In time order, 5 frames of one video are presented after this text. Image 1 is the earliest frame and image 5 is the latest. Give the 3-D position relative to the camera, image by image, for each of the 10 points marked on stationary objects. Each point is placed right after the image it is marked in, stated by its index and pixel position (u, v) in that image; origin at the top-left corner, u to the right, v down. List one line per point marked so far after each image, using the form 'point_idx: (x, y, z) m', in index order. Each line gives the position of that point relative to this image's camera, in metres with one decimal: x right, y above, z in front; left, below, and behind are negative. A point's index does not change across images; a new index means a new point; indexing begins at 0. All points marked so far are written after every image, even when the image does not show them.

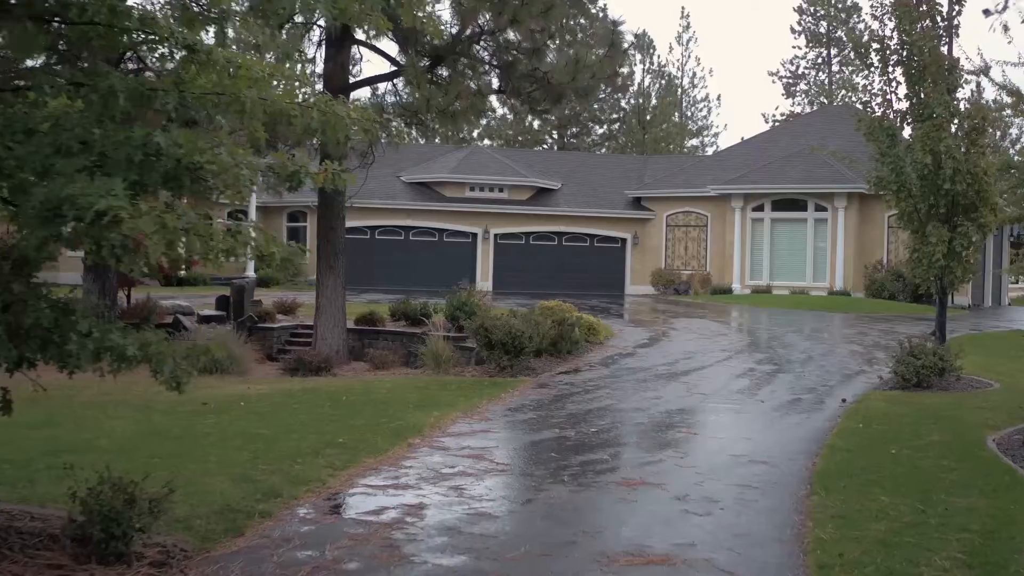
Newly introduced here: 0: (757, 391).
0: (+2.2, -0.9, +11.3) m
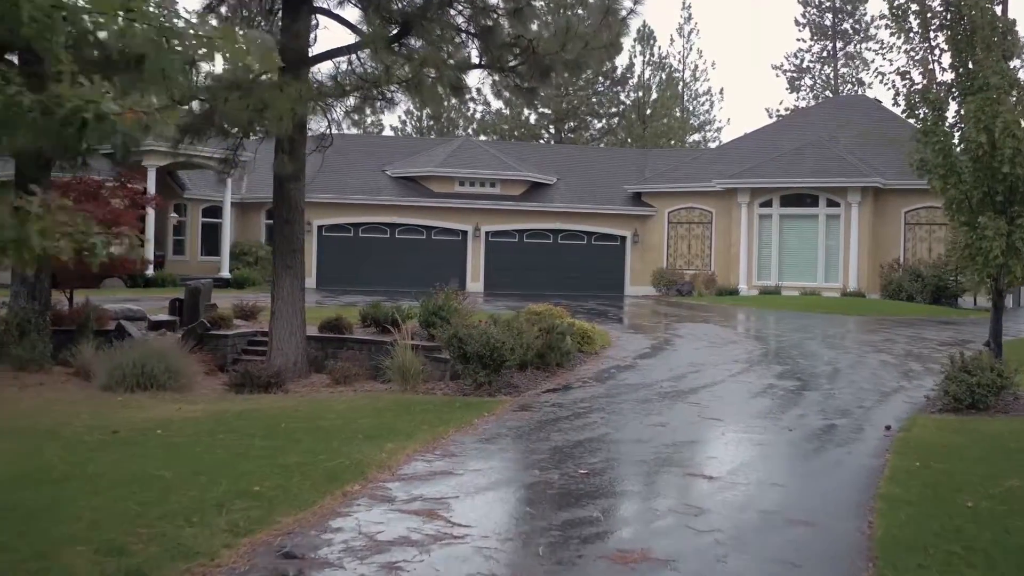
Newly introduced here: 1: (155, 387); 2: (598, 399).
0: (+2.0, -0.9, +9.4) m
1: (-3.5, -1.0, +12.4) m
2: (+0.7, -0.9, +10.1) m
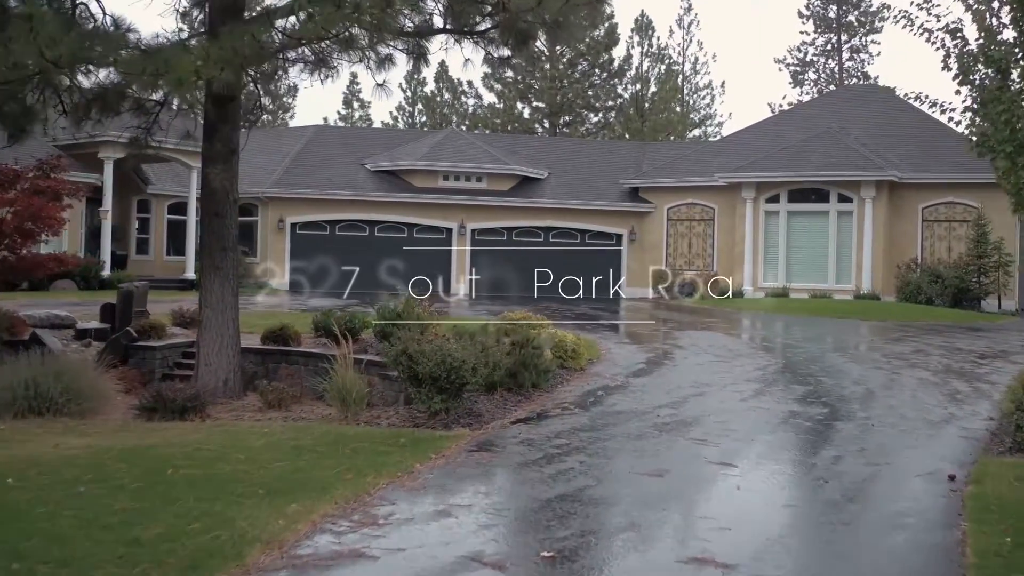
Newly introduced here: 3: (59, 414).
0: (+1.7, -1.0, +7.3) m
1: (-3.7, -1.0, +10.4) m
2: (+0.4, -0.9, +8.1) m
3: (-3.7, -1.0, +10.4) m
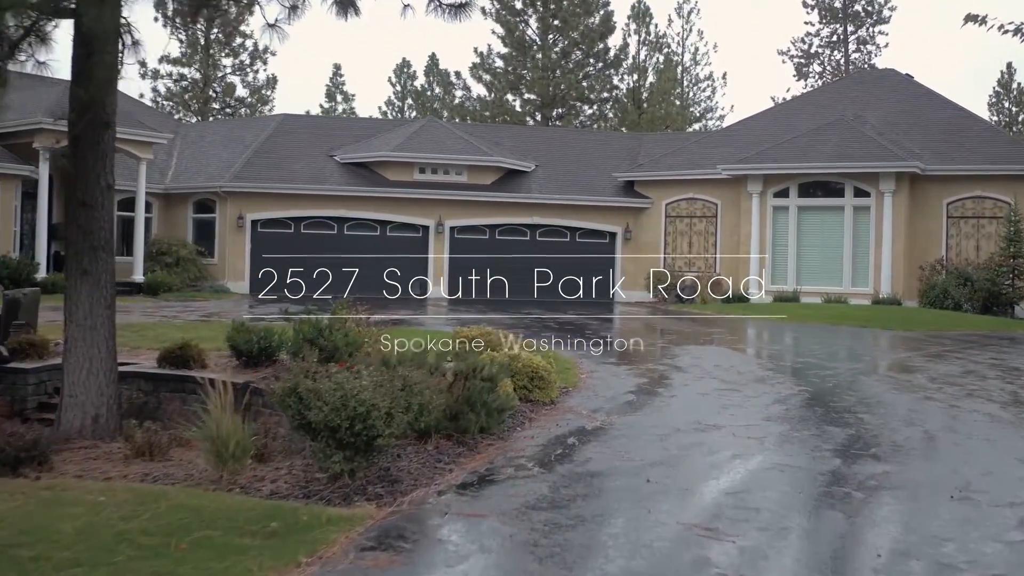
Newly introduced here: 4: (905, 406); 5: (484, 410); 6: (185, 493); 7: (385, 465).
0: (+1.4, -1.0, +4.9) m
1: (-4.1, -1.1, +7.9) m
2: (+0.1, -1.0, +5.6) m
3: (-4.0, -1.1, +7.9) m
4: (+2.7, -0.8, +8.8) m
5: (-0.2, -0.7, +7.3) m
6: (-1.7, -1.0, +6.5) m
7: (-0.6, -0.9, +6.5) m
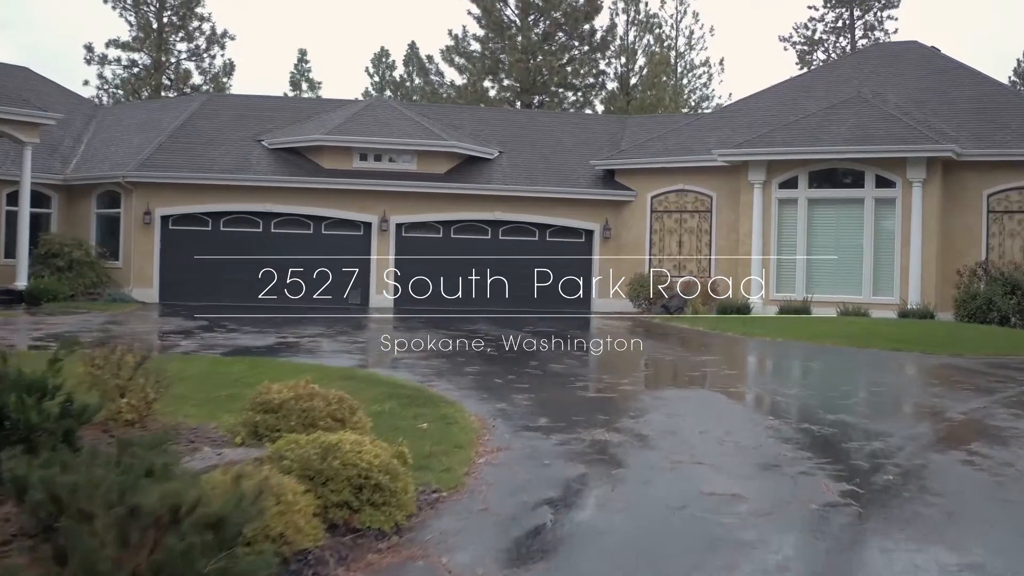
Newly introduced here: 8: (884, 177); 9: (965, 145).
0: (+0.7, -1.2, +1.0) m
1: (-4.8, -1.2, +4.0) m
2: (-0.6, -1.1, +1.7) m
3: (-4.7, -1.2, +4.0) m
4: (+2.0, -0.9, +5.0) m
5: (-0.9, -0.8, +3.4) m
6: (-2.3, -1.2, +2.6) m
7: (-1.3, -1.0, +2.7) m
8: (+5.5, +1.7, +19.0) m
9: (+6.8, +2.1, +18.9) m
